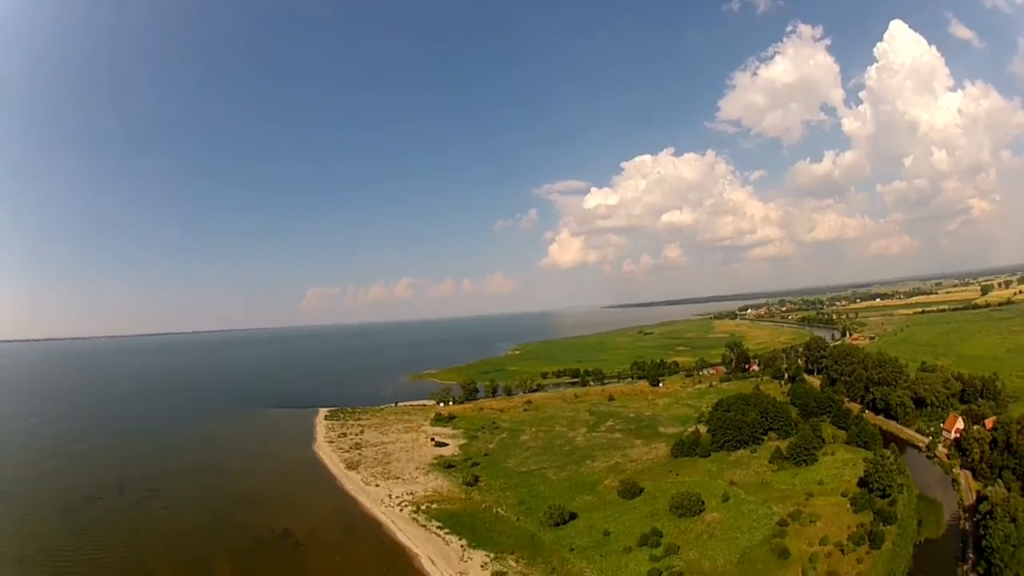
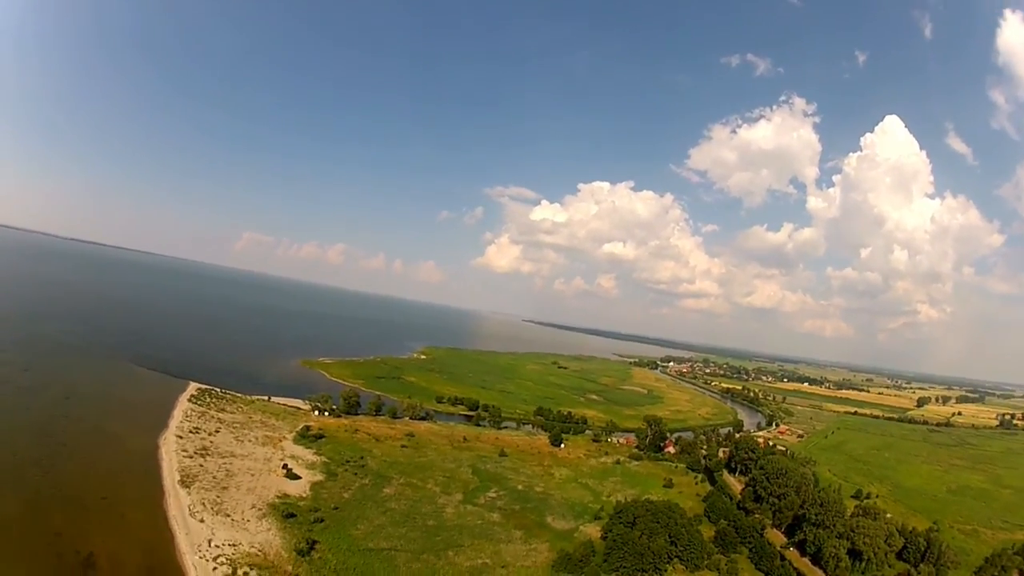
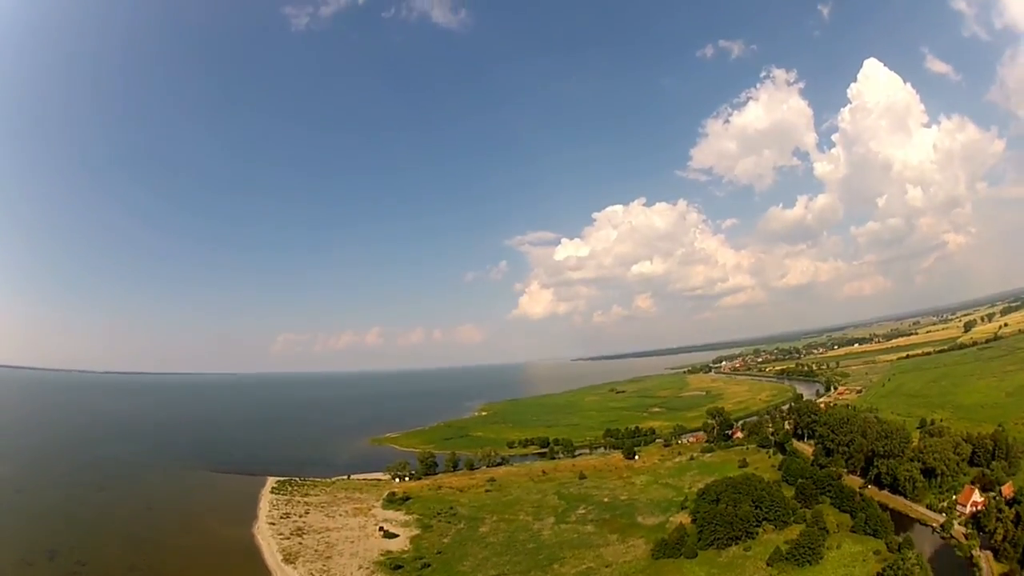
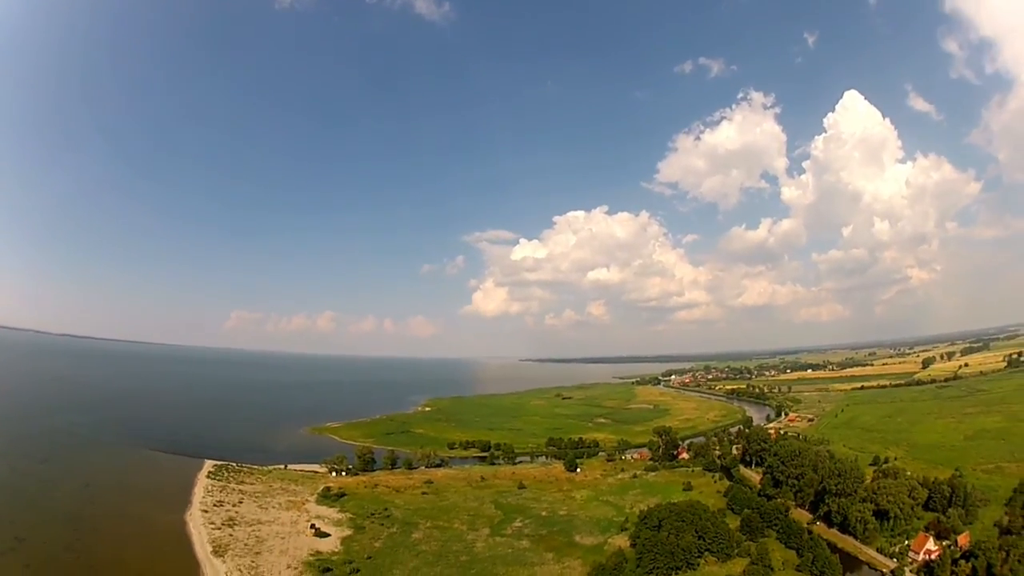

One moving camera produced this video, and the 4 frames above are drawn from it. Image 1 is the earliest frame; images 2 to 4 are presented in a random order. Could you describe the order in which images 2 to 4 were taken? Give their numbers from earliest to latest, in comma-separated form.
3, 4, 2
